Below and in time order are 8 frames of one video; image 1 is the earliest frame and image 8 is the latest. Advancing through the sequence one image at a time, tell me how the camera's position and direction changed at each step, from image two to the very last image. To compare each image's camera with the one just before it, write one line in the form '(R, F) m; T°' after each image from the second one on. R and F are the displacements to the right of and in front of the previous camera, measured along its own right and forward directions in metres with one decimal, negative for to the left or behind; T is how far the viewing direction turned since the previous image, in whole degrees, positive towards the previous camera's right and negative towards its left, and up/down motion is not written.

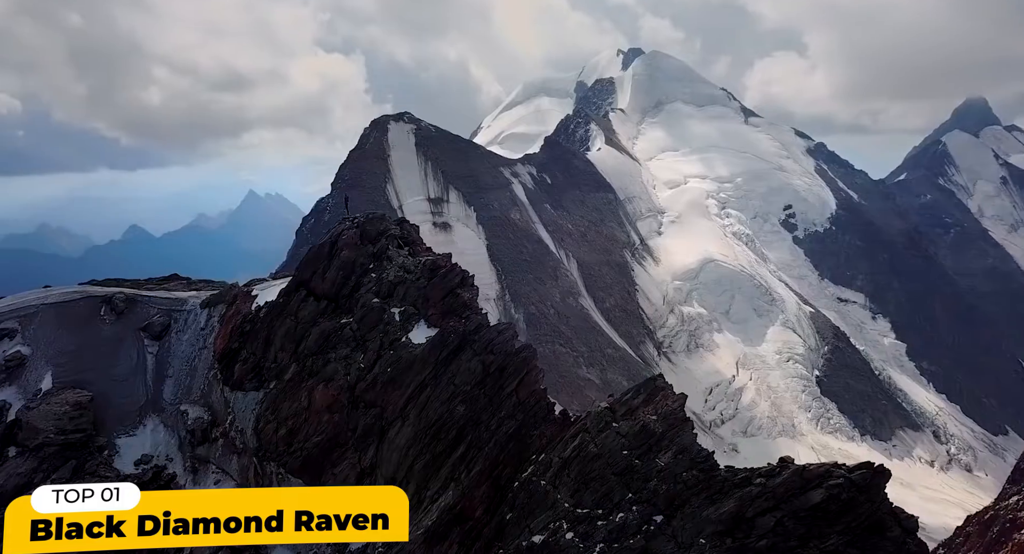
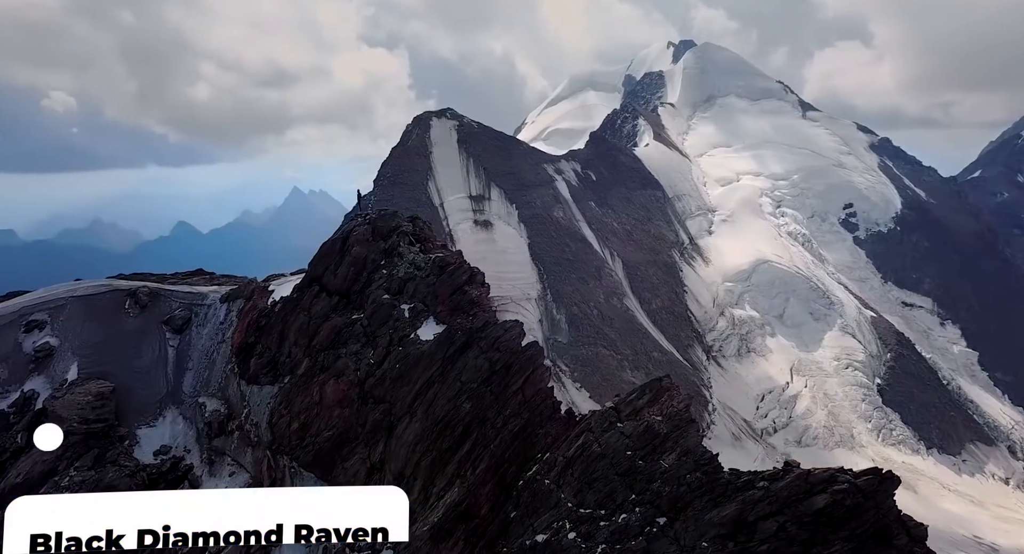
(+1.8, +0.6) m; -5°
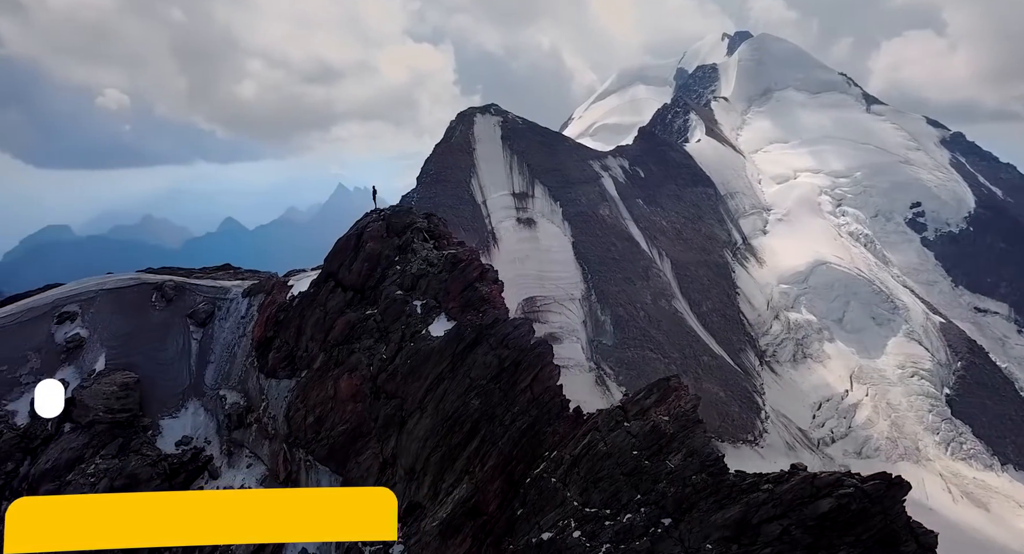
(+1.7, +0.7) m; -5°
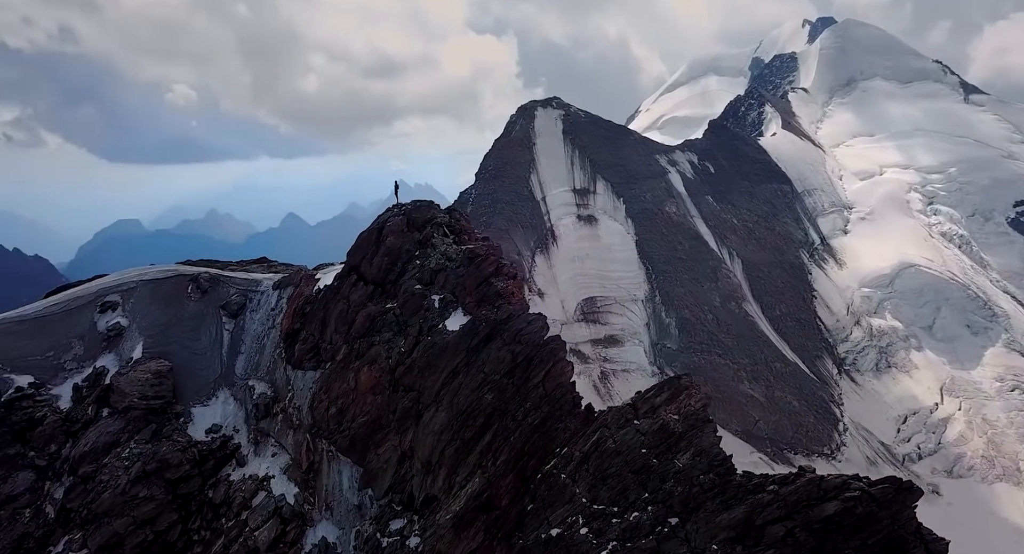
(+2.1, +1.0) m; -7°
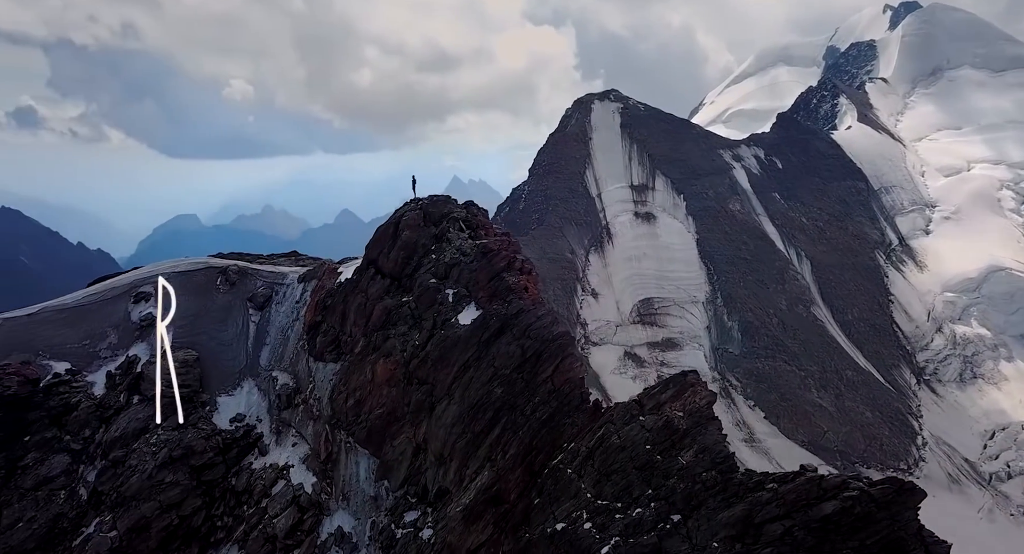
(+2.0, +1.0) m; -6°
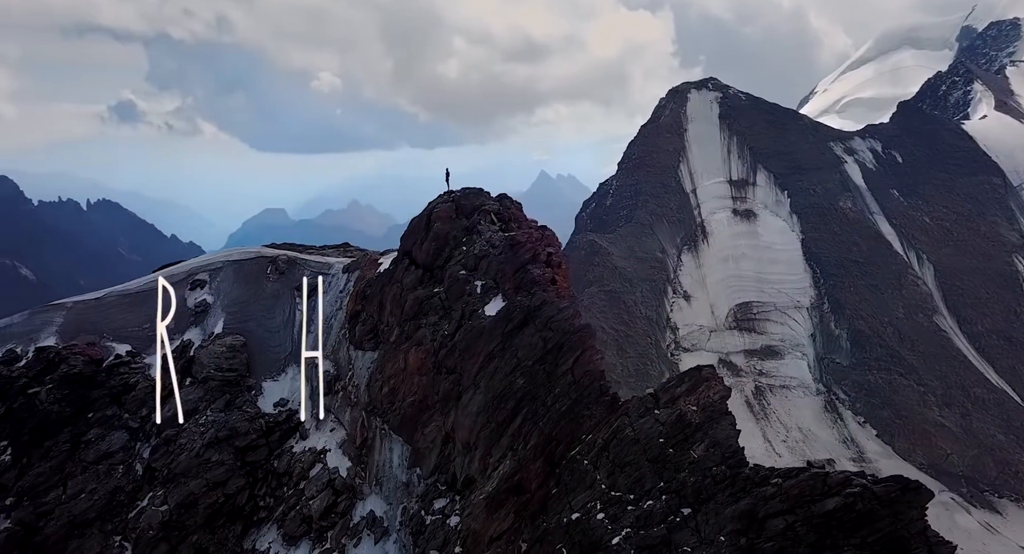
(+3.0, +1.3) m; -10°
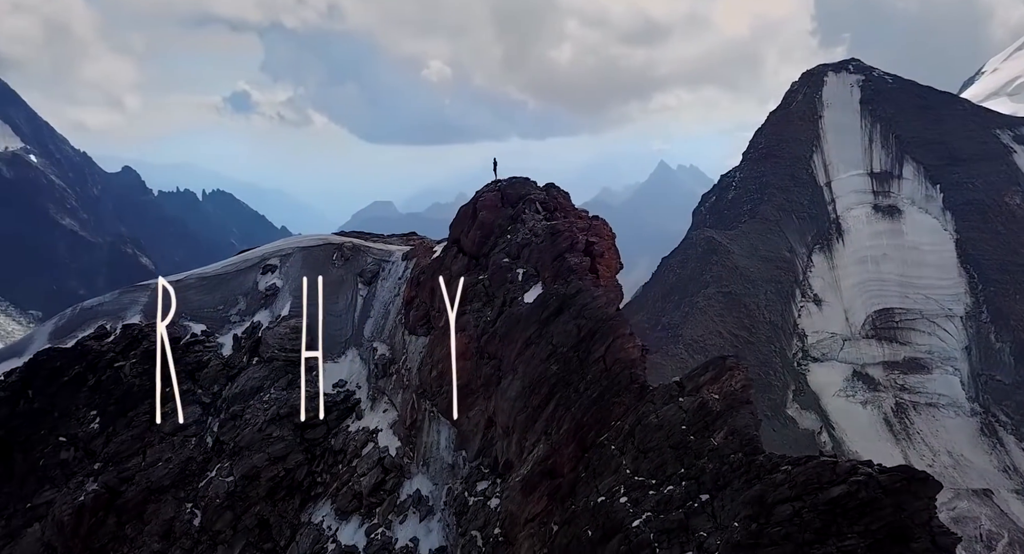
(+3.6, +1.2) m; -12°
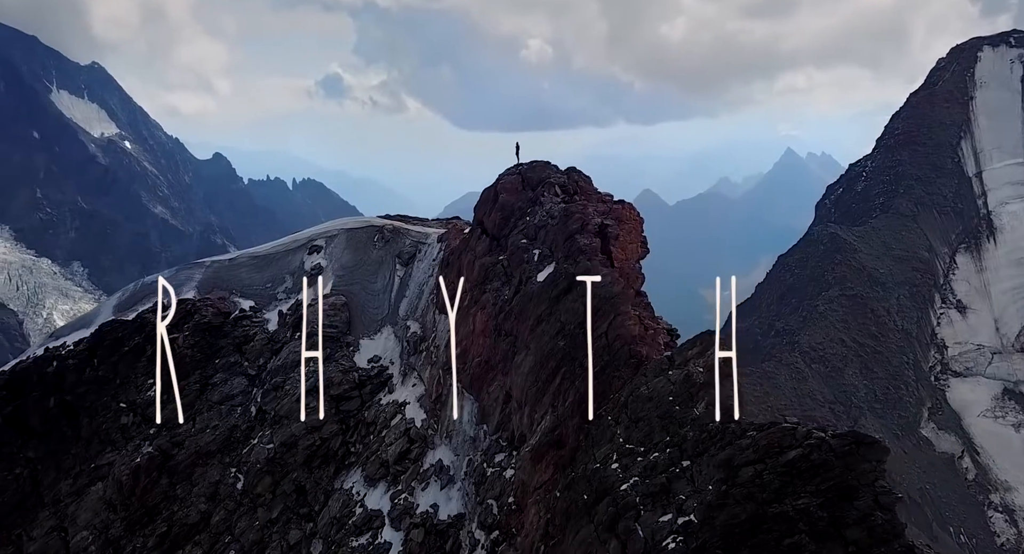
(+4.6, +1.4) m; -12°
